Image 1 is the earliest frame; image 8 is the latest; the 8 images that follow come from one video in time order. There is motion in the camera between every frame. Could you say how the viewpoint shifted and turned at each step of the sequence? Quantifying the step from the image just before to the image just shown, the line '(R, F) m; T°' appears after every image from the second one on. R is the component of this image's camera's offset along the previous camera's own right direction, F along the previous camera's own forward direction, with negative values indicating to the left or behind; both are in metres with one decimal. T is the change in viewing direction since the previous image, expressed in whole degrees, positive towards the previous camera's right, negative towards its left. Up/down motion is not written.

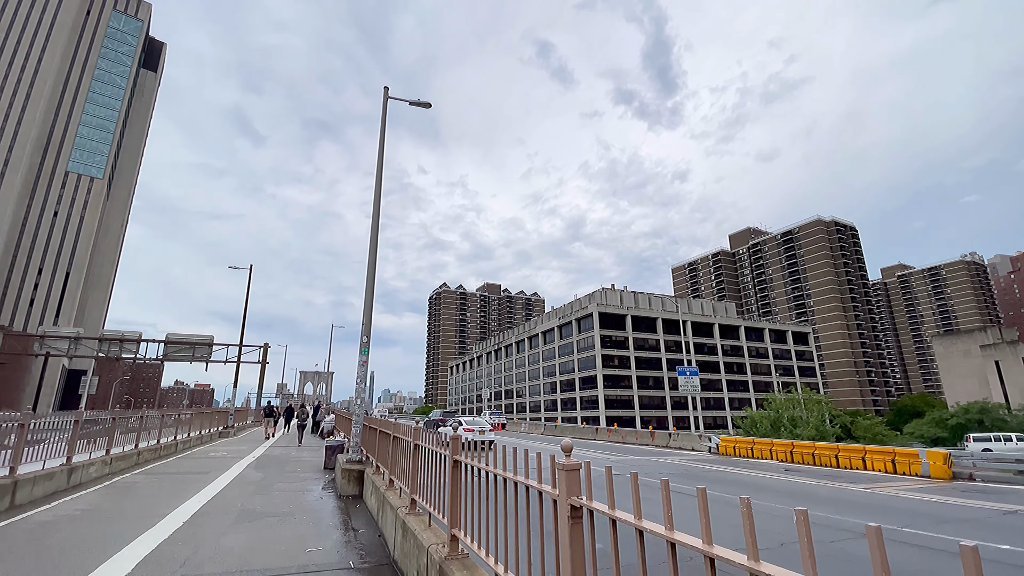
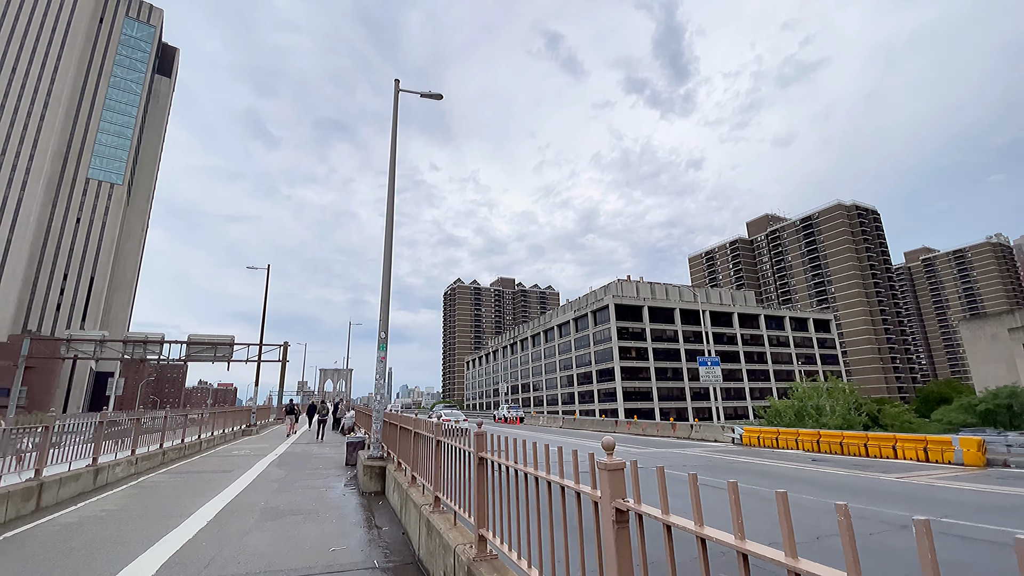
(-0.1, +0.2) m; -2°
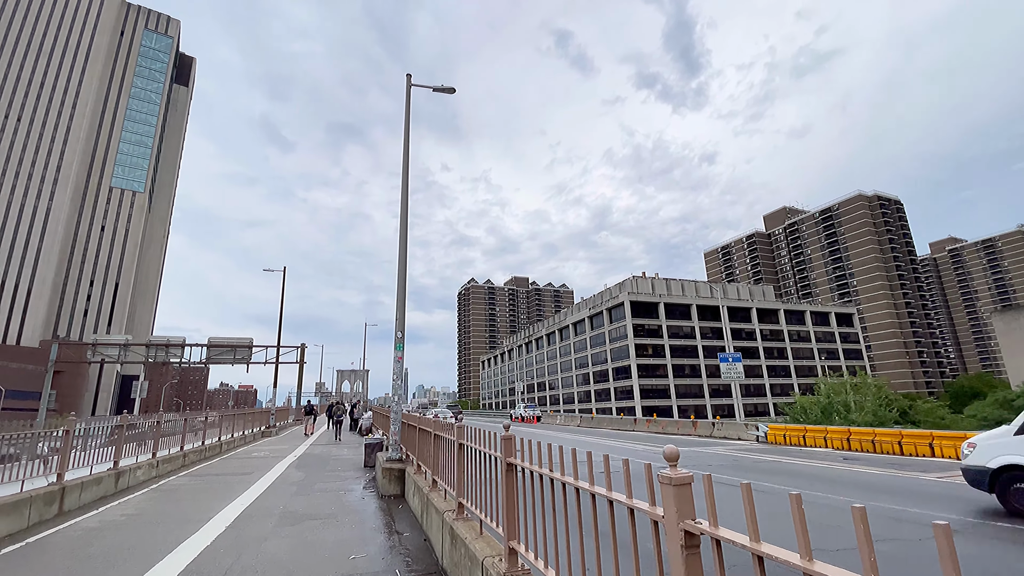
(-0.1, +0.2) m; -2°
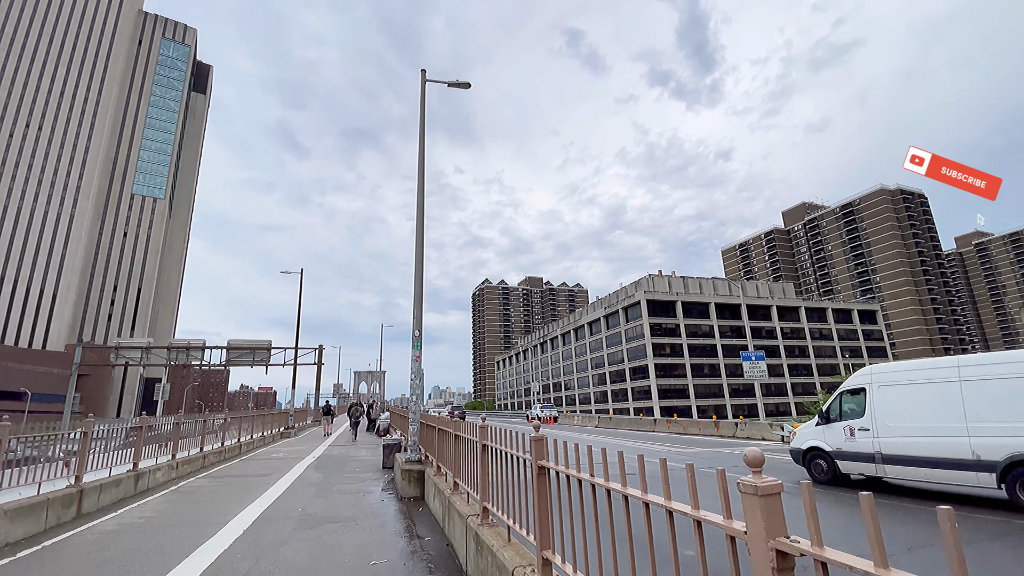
(-0.1, +0.2) m; -2°
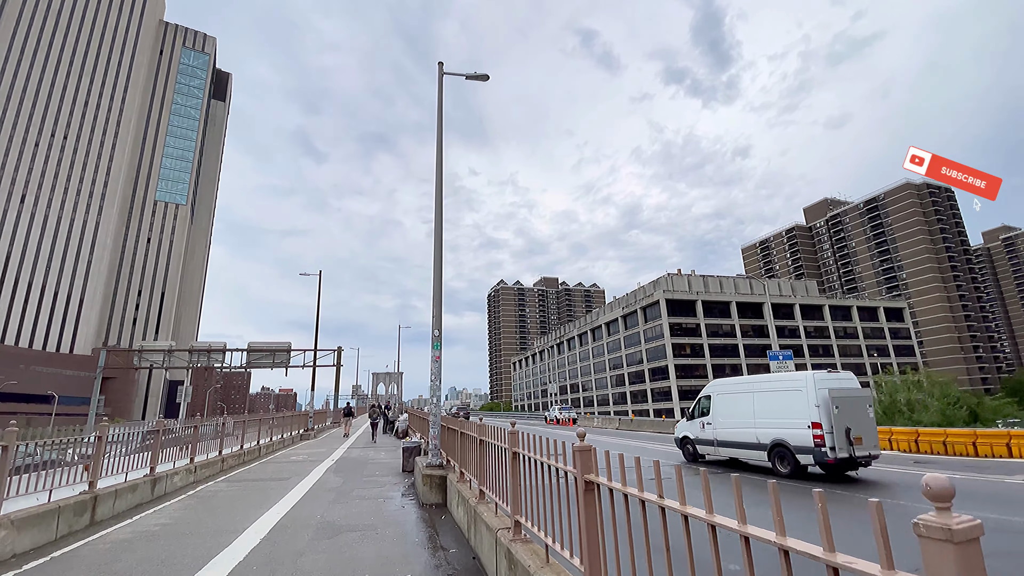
(-0.1, +0.3) m; -2°
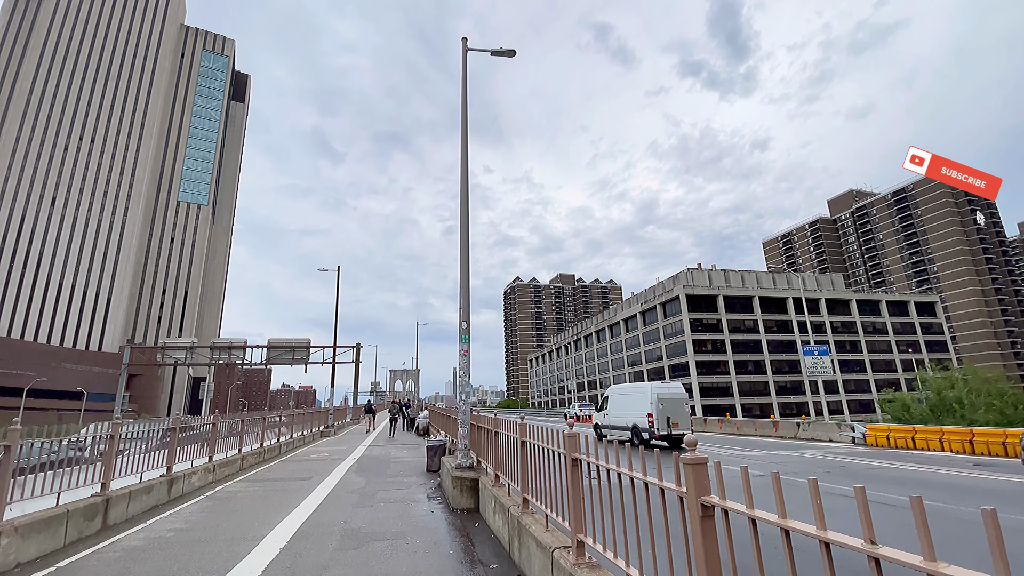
(-0.3, +0.6) m; -2°
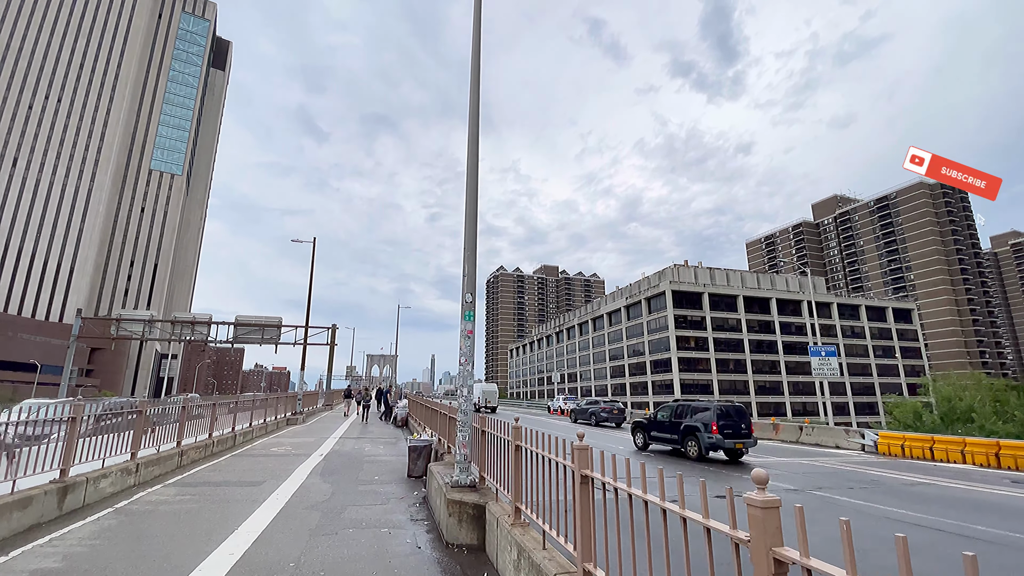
(-0.5, +1.7) m; +2°
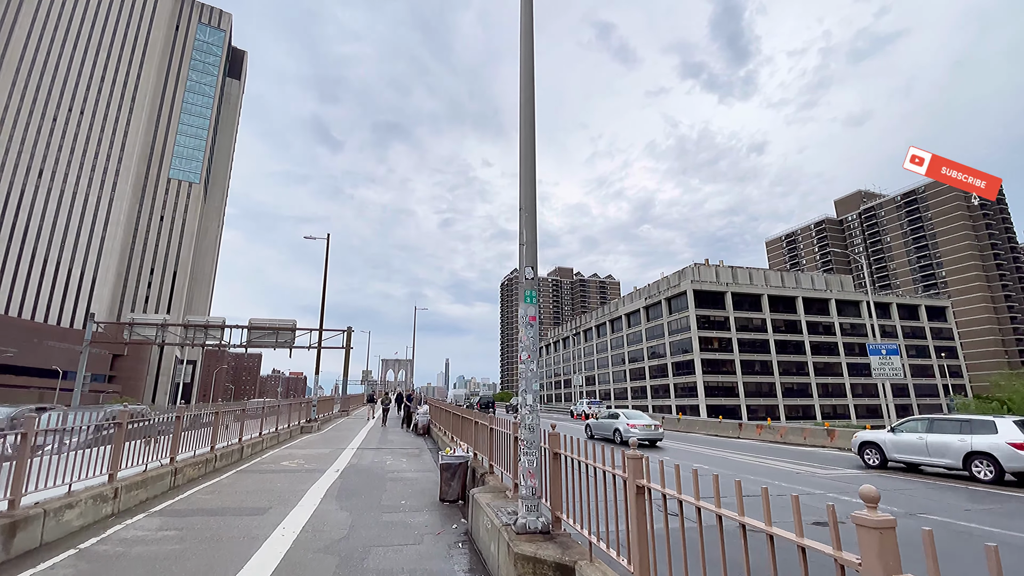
(-0.6, +1.4) m; -2°
